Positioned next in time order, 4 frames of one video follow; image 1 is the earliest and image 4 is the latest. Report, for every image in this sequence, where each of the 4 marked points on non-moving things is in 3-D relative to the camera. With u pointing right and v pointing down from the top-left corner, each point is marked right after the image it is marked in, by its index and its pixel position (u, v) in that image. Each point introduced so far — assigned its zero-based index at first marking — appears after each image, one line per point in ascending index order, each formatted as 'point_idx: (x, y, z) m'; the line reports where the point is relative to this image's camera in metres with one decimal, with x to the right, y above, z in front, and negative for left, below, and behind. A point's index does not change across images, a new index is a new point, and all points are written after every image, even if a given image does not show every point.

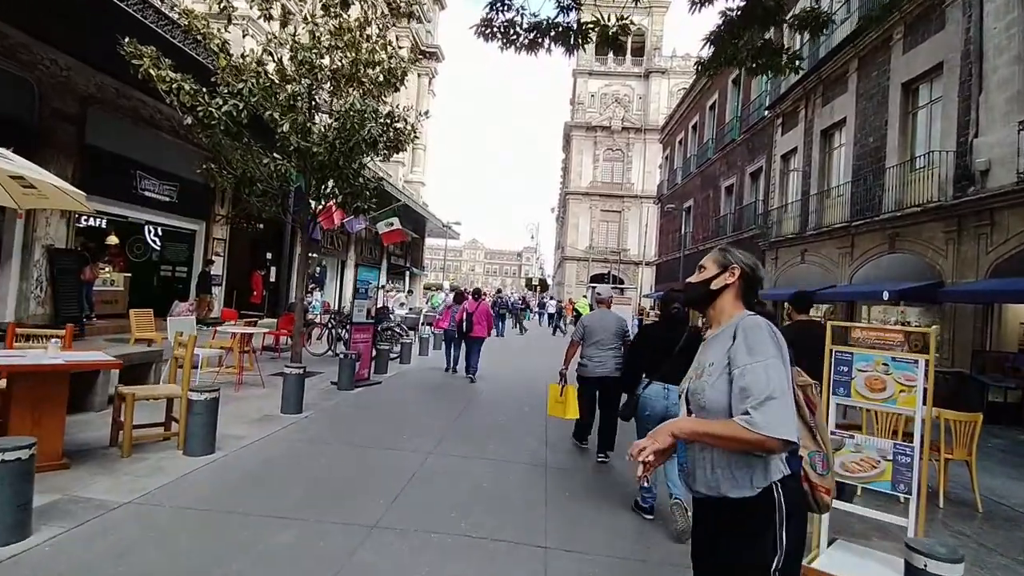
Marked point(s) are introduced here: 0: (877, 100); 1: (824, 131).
0: (+9.9, +5.1, +16.3) m
1: (+10.1, +5.0, +19.3) m
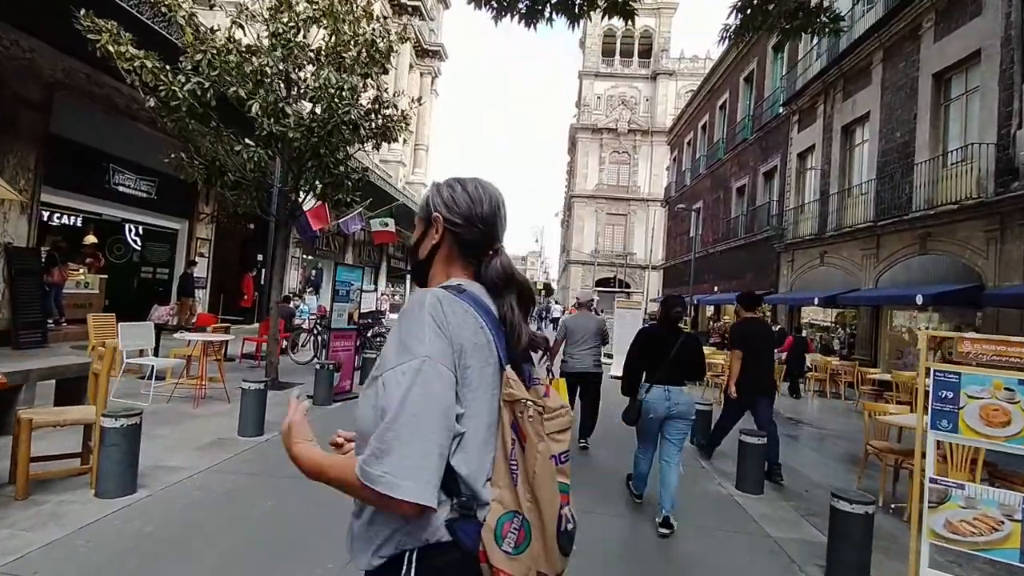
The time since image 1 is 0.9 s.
0: (+10.0, +5.0, +15.2) m
1: (+10.1, +4.9, +18.3) m
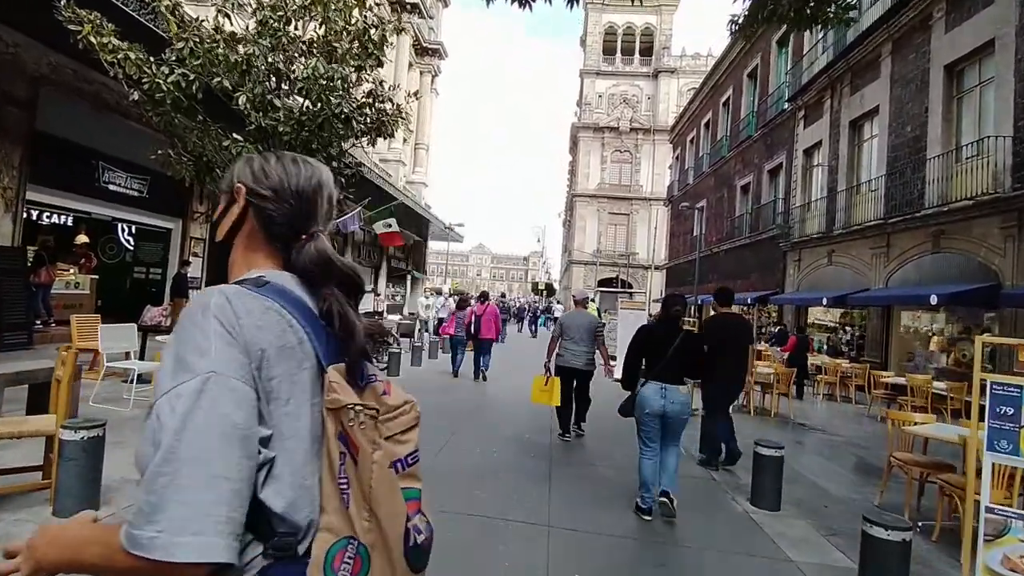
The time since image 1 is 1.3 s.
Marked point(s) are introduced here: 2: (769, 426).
0: (+10.0, +5.0, +14.8) m
1: (+10.1, +4.9, +17.9) m
2: (+4.2, -2.2, +9.8) m
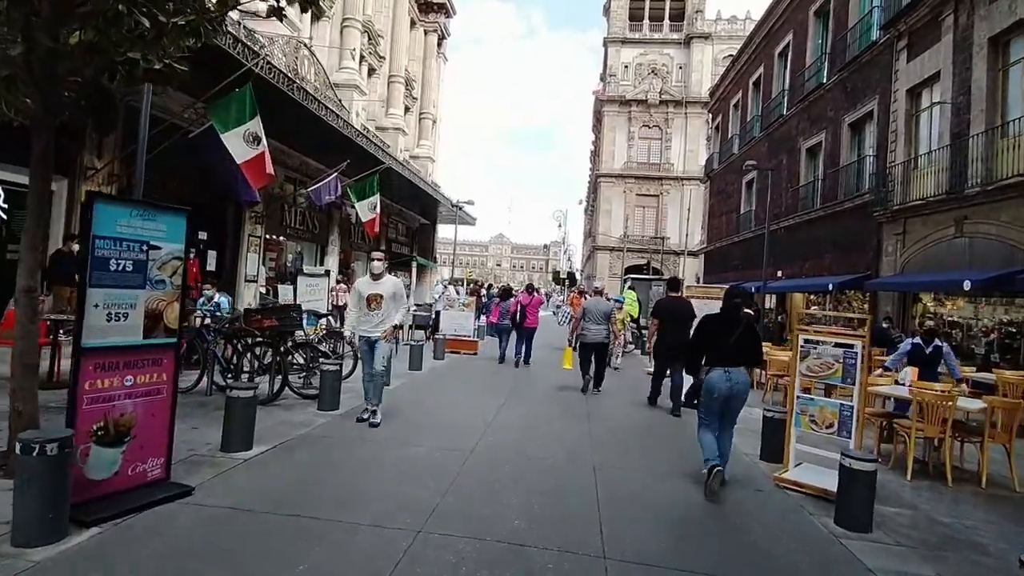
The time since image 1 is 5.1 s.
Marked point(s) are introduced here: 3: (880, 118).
0: (+10.2, +5.4, +10.0) m
1: (+10.4, +5.4, +13.0) m
2: (+4.2, -2.0, +5.2) m
3: (+10.6, +4.9, +17.2) m
